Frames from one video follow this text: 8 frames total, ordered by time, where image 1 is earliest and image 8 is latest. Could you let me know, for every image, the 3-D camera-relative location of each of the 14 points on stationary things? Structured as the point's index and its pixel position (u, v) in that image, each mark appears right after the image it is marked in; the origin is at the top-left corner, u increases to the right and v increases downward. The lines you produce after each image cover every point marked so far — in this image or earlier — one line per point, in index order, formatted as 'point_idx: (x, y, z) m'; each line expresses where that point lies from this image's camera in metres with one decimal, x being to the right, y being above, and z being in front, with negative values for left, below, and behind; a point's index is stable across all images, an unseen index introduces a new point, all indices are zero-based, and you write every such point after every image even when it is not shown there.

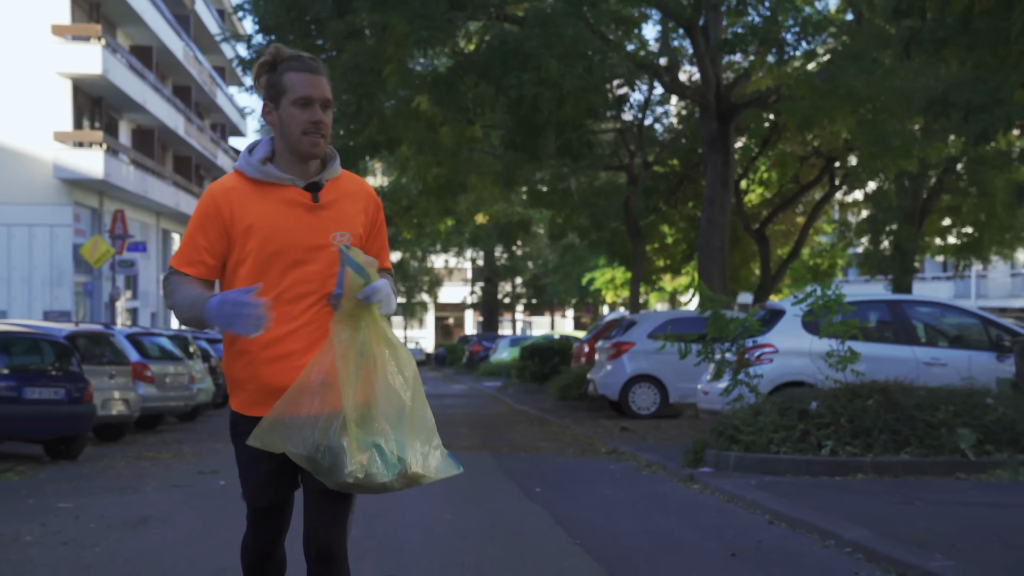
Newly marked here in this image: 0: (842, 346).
0: (+2.8, -0.5, +10.7) m
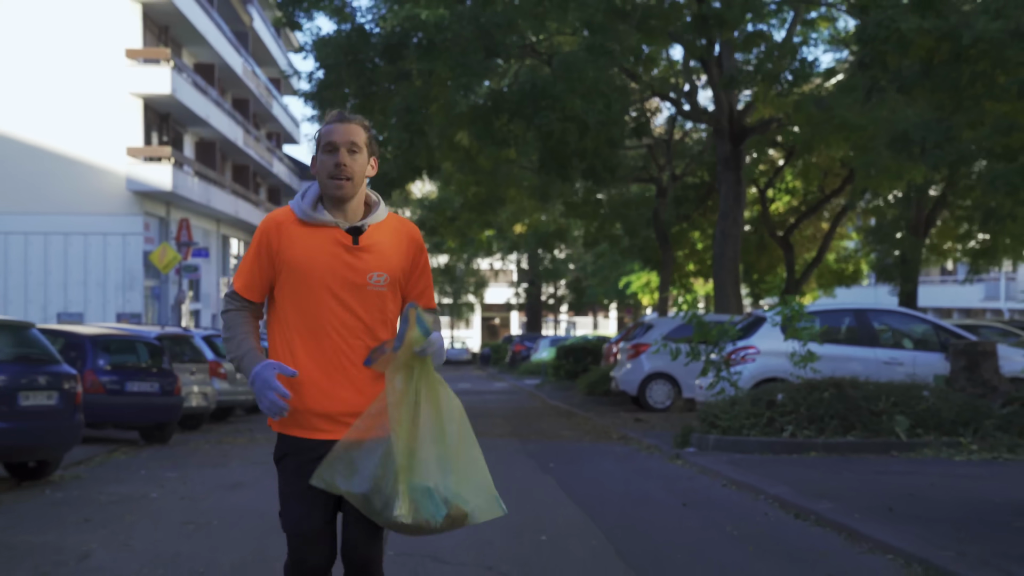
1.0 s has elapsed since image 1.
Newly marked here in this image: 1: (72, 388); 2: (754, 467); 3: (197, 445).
0: (+3.1, -0.6, +12.7) m
1: (-4.1, -0.9, +10.9) m
2: (+2.1, -1.5, +10.3) m
3: (-4.2, -2.1, +15.6) m
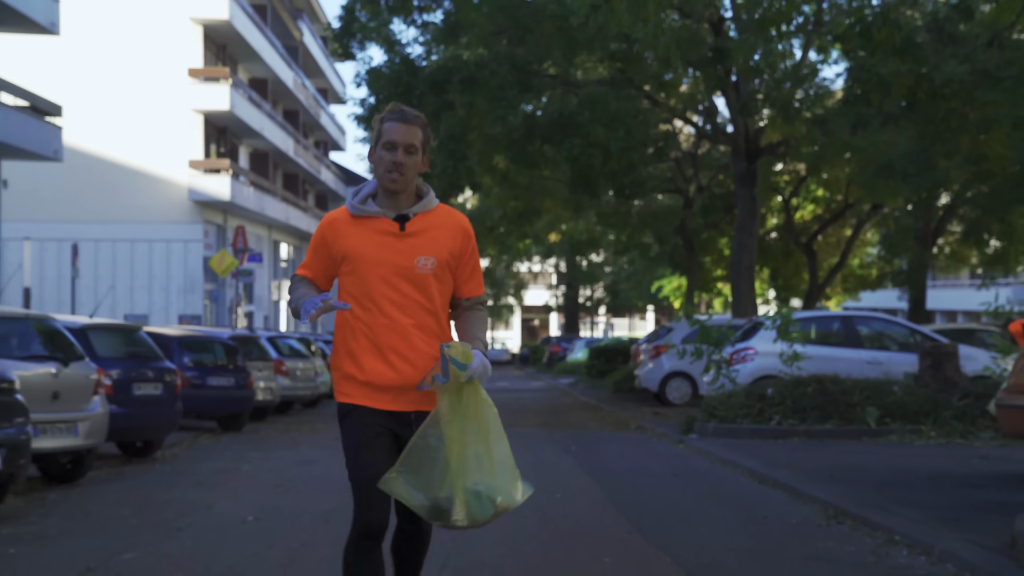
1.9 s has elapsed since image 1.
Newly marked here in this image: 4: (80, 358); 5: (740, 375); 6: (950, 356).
0: (+3.4, -0.8, +14.7) m
1: (-3.8, -1.0, +13.1) m
2: (+2.4, -1.7, +12.3) m
3: (-3.7, -2.2, +17.8) m
4: (-3.9, -0.6, +10.6) m
5: (+2.9, -1.1, +15.0) m
6: (+5.1, -0.8, +13.8) m
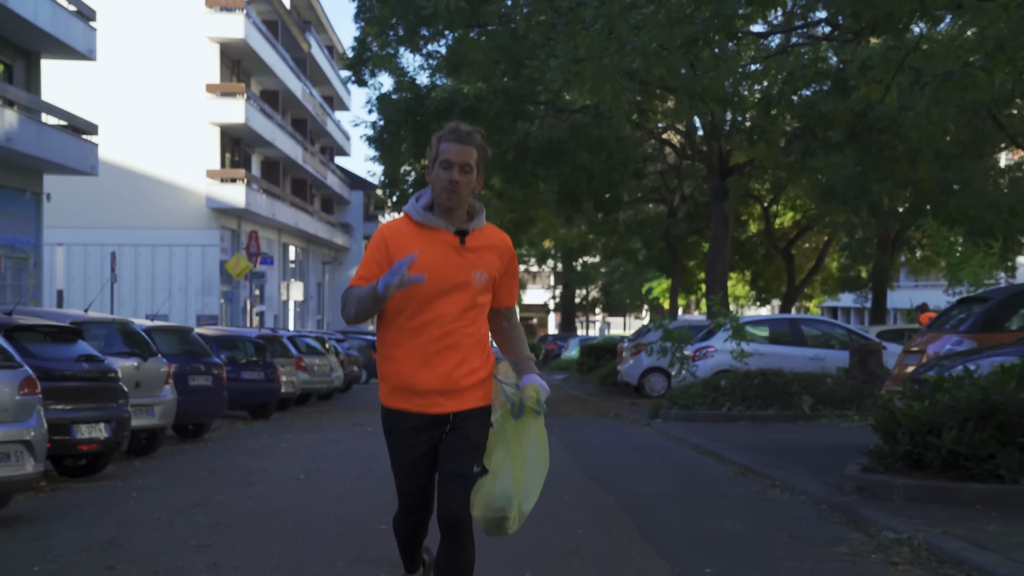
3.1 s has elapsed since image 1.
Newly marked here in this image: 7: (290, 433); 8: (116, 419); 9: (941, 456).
0: (+3.3, -0.9, +17.3) m
1: (-3.9, -1.1, +15.6) m
2: (+2.3, -1.8, +14.9) m
3: (-3.8, -2.3, +20.4) m
4: (-4.0, -0.7, +13.2) m
5: (+2.8, -1.2, +17.6) m
6: (+5.0, -0.9, +16.3) m
7: (-3.2, -2.1, +17.3) m
8: (-3.6, -1.2, +10.9) m
9: (+2.7, -1.1, +7.5) m
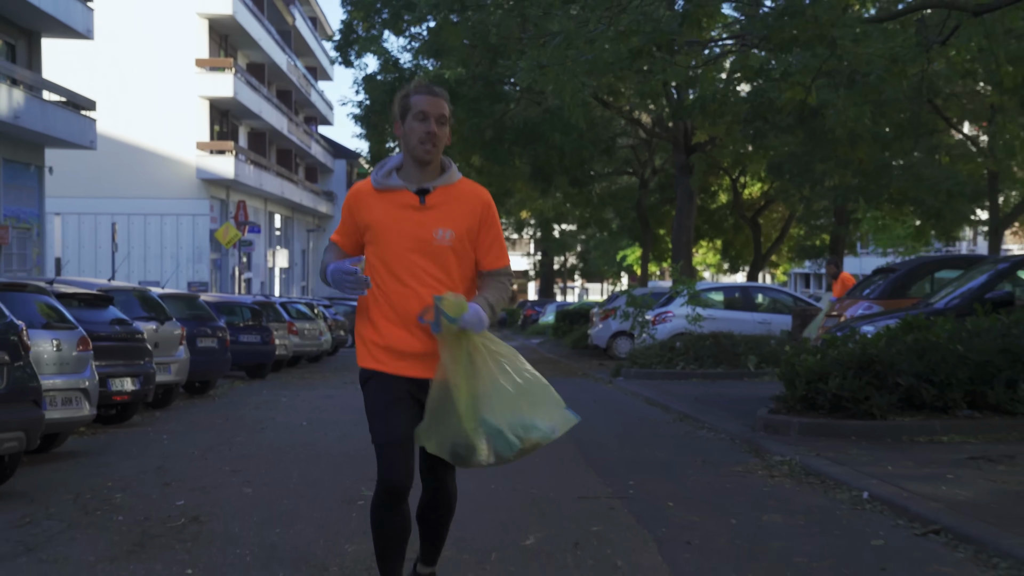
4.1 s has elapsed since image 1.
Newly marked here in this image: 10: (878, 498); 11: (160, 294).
0: (+3.0, -0.4, +19.0) m
1: (-4.2, -0.7, +17.3) m
2: (+2.0, -1.4, +16.7) m
3: (-4.2, -1.7, +22.1) m
4: (-4.3, -0.4, +14.8) m
5: (+2.4, -0.7, +19.4) m
6: (+4.6, -0.5, +18.1) m
7: (-3.6, -1.6, +19.0) m
8: (-3.9, -0.9, +12.6) m
9: (+2.5, -0.9, +9.3) m
10: (+2.0, -1.1, +6.4) m
11: (-5.0, -0.1, +16.7) m
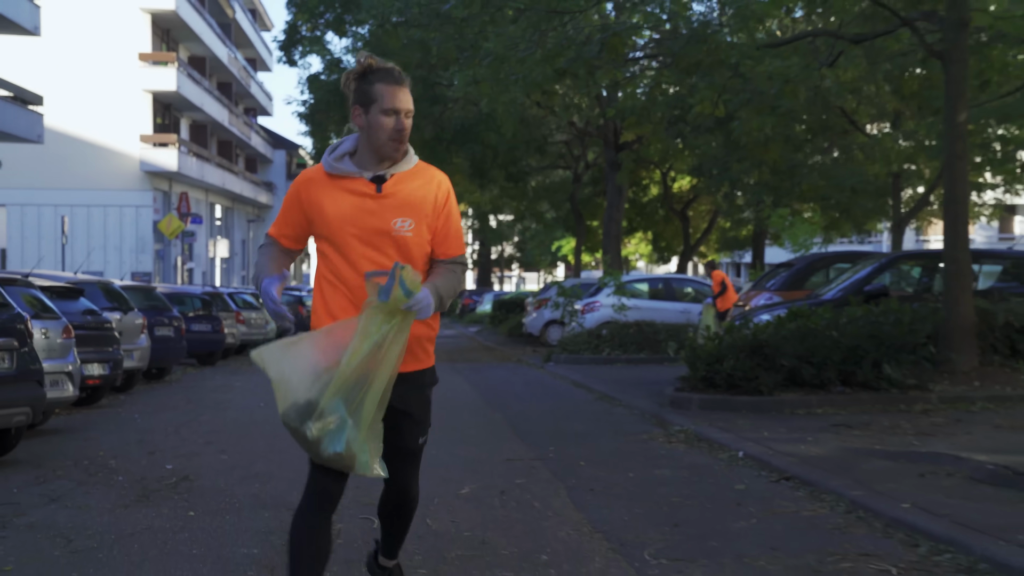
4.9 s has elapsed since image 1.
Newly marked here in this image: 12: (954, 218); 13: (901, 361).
0: (+1.9, -0.2, +20.5) m
1: (-5.2, -0.6, +18.5) m
2: (+1.0, -1.2, +18.1) m
3: (-5.5, -1.5, +23.2) m
4: (-5.1, -0.3, +16.0) m
5: (+1.3, -0.6, +20.8) m
6: (+3.6, -0.3, +19.7) m
7: (-4.7, -1.5, +20.2) m
8: (-4.6, -0.8, +13.7) m
9: (+1.9, -0.8, +10.8) m
10: (+1.6, -1.1, +7.8) m
11: (-5.9, 0.0, +17.8) m
12: (+4.0, +0.6, +10.8) m
13: (+3.5, -0.7, +10.5) m
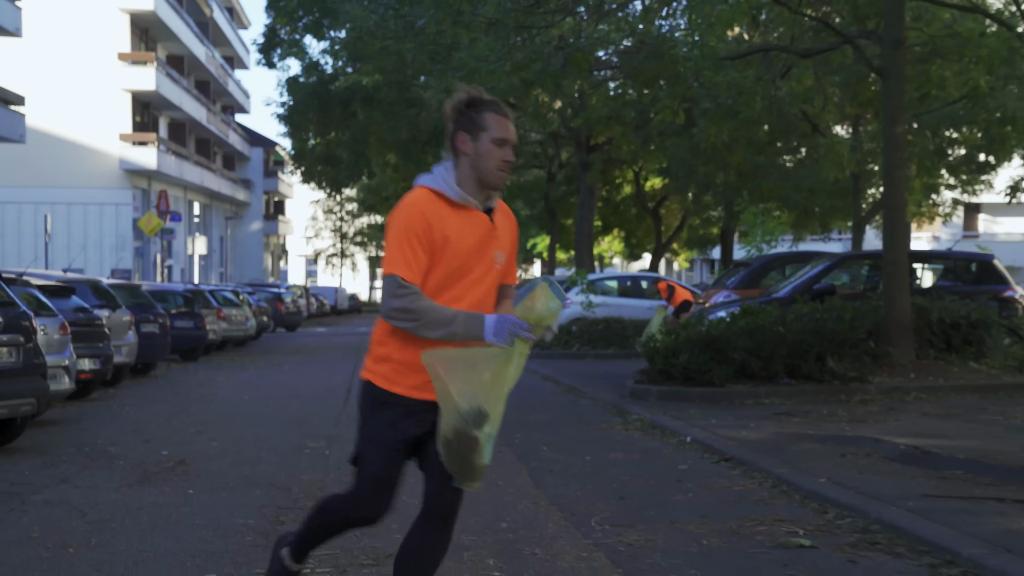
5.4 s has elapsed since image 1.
0: (+1.4, -0.2, +21.3) m
1: (-5.6, -0.5, +19.1) m
2: (+0.6, -1.2, +18.9) m
3: (-6.0, -1.5, +23.9) m
4: (-5.5, -0.3, +16.6) m
5: (+0.9, -0.5, +21.6) m
6: (+3.1, -0.3, +20.5) m
7: (-5.1, -1.5, +20.9) m
8: (-5.0, -0.8, +14.4) m
9: (+1.7, -0.8, +11.6) m
10: (+1.3, -1.1, +8.6) m
11: (-6.3, +0.1, +18.5) m
12: (+3.7, +0.6, +11.6) m
13: (+3.2, -0.6, +11.4) m
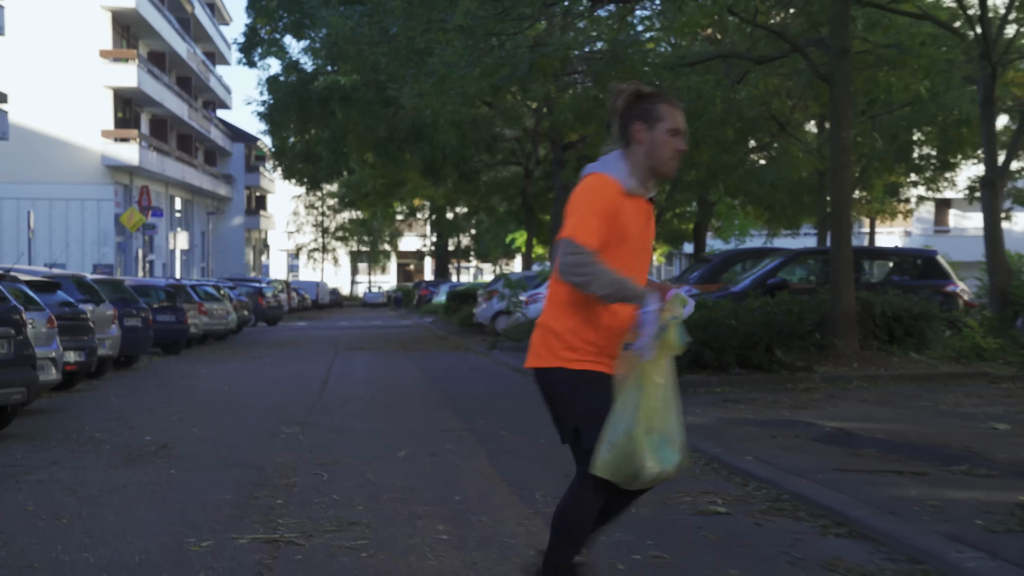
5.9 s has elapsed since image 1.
0: (+0.9, -0.1, +22.0) m
1: (-6.1, -0.5, +19.7) m
2: (+0.1, -1.1, +19.6) m
3: (-6.5, -1.4, +24.4) m
4: (-5.9, -0.2, +17.2) m
5: (+0.4, -0.4, +22.3) m
6: (+2.7, -0.2, +21.2) m
7: (-5.6, -1.4, +21.4) m
8: (-5.4, -0.8, +15.0) m
9: (+1.3, -0.8, +12.2) m
10: (+1.0, -1.1, +9.3) m
11: (-6.8, +0.1, +19.0) m
12: (+3.4, +0.7, +12.3) m
13: (+2.8, -0.6, +12.0) m
